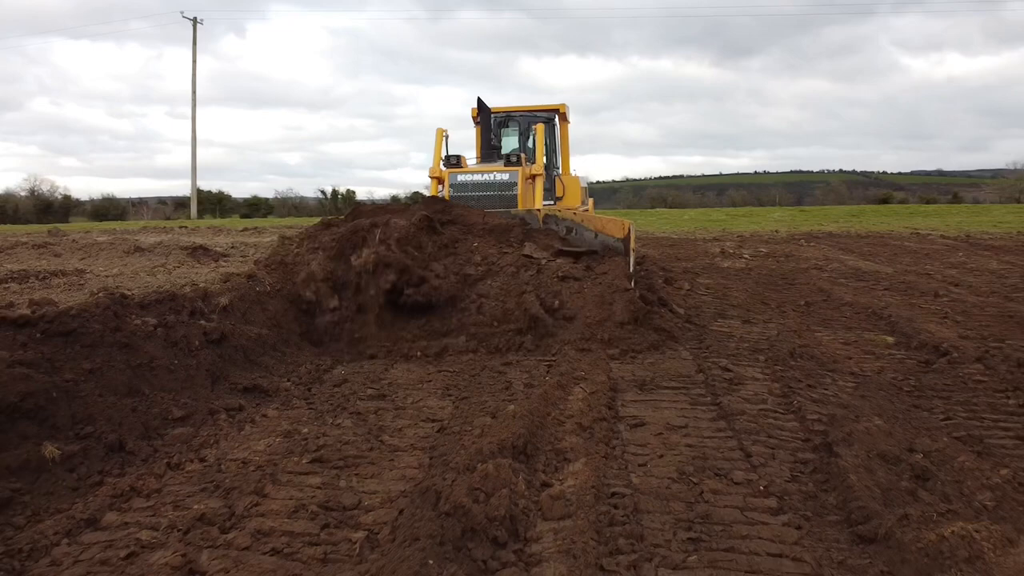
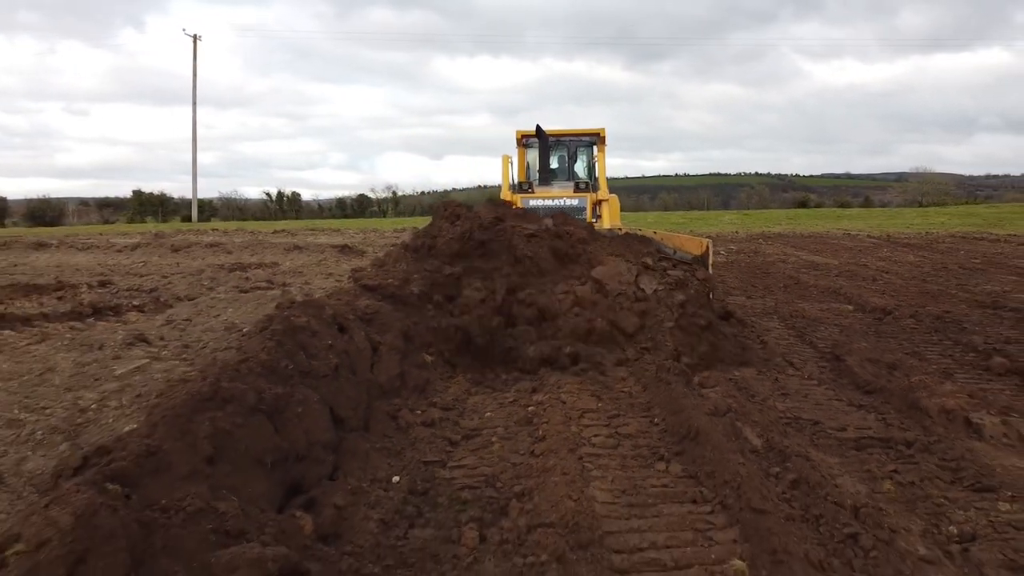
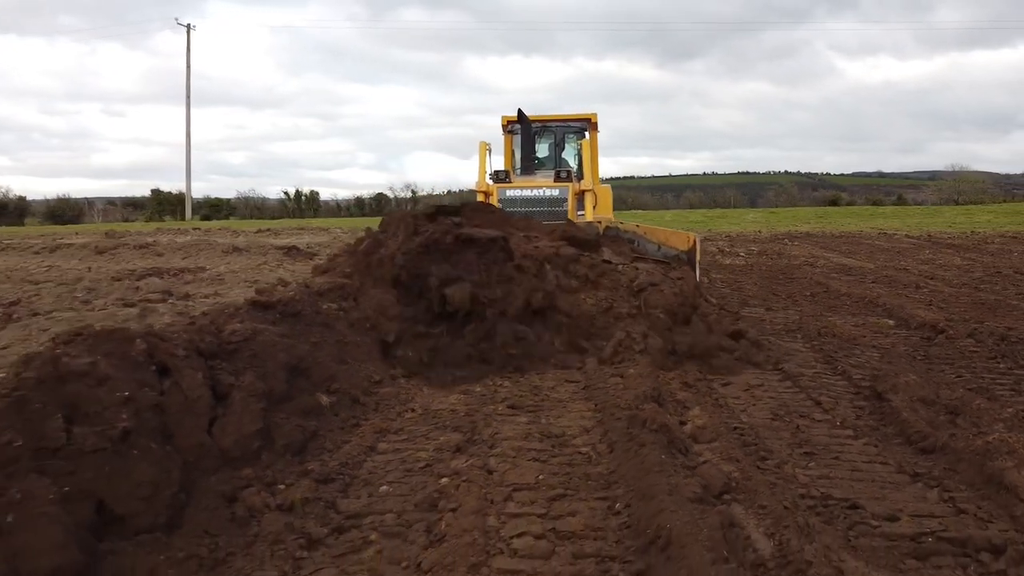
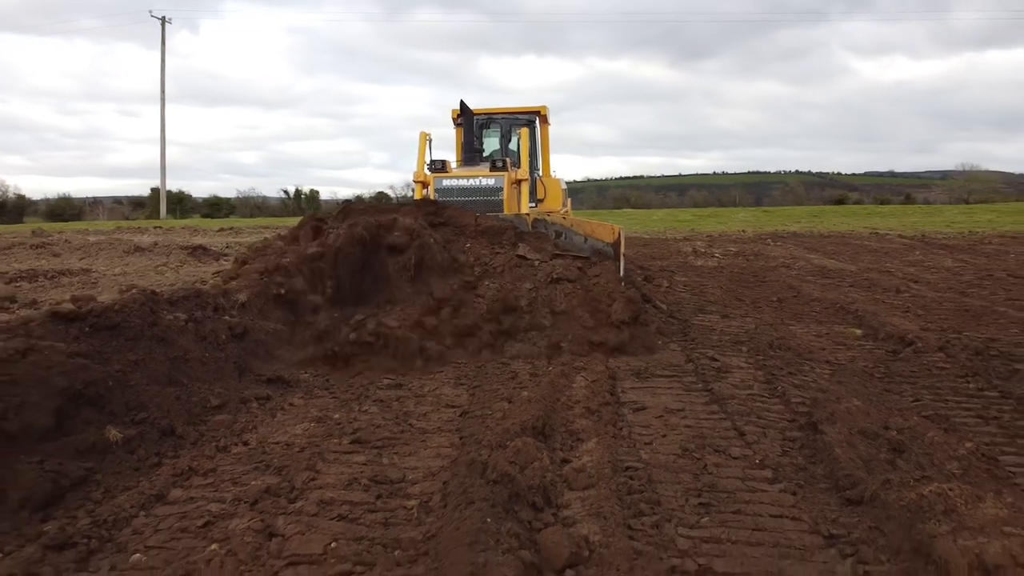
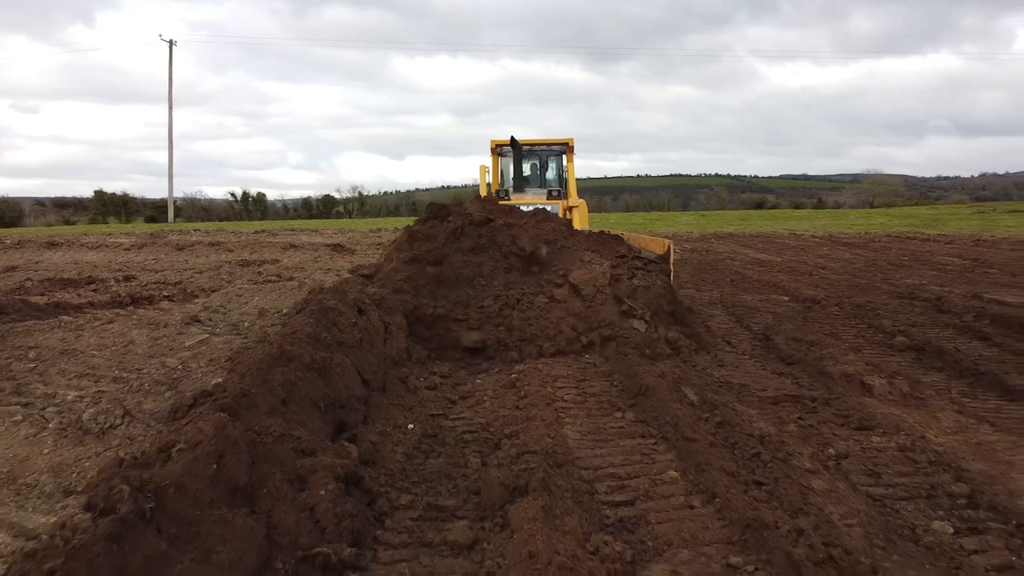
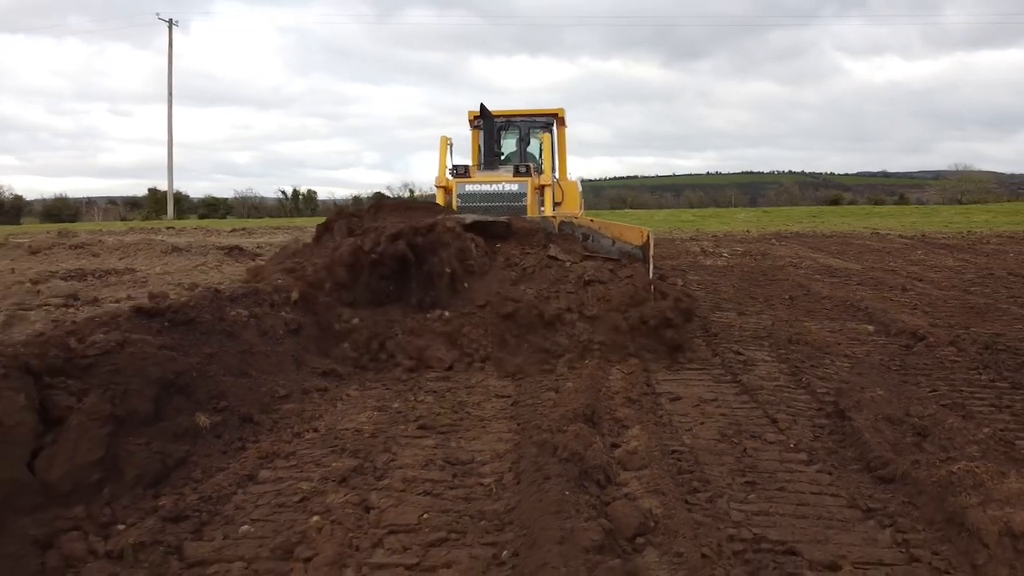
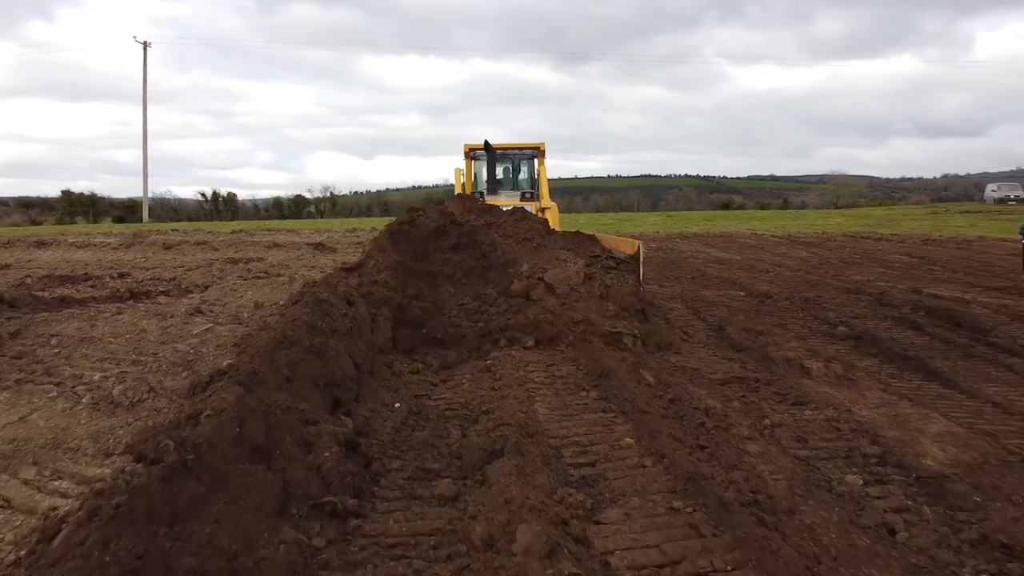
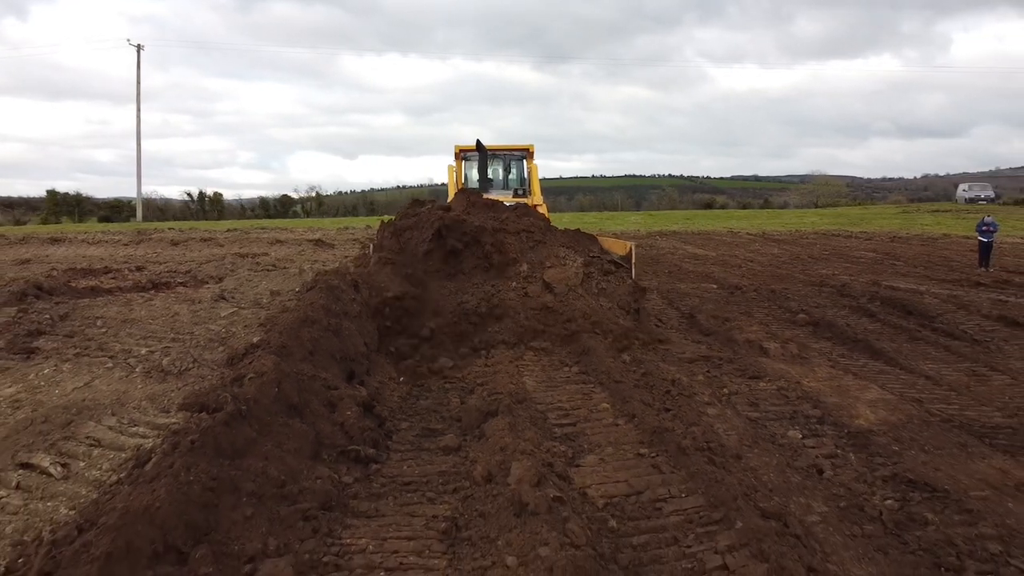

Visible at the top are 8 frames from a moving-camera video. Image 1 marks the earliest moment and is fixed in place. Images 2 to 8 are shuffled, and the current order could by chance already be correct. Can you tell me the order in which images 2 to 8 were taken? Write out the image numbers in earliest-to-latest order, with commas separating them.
4, 6, 3, 2, 5, 7, 8
